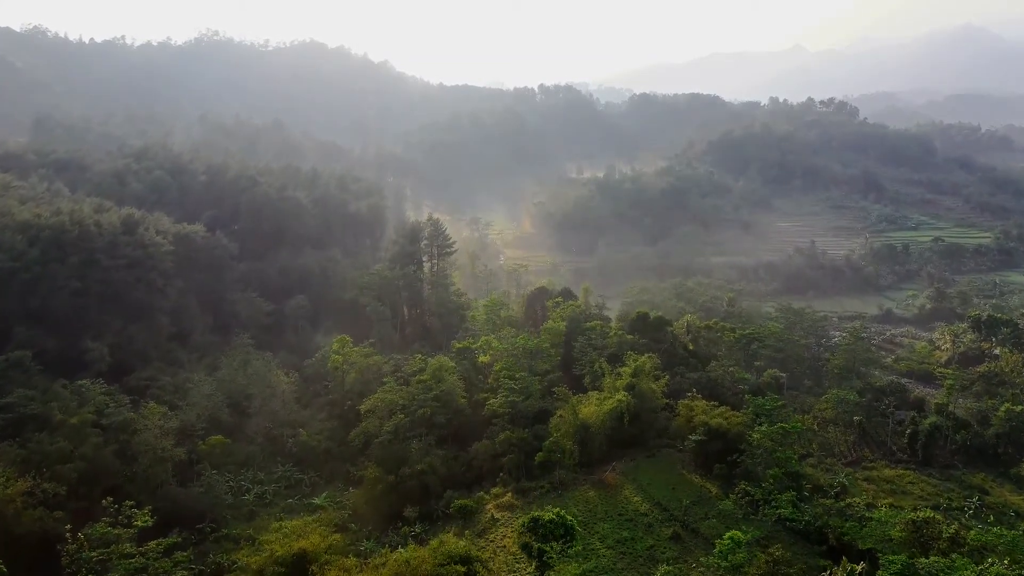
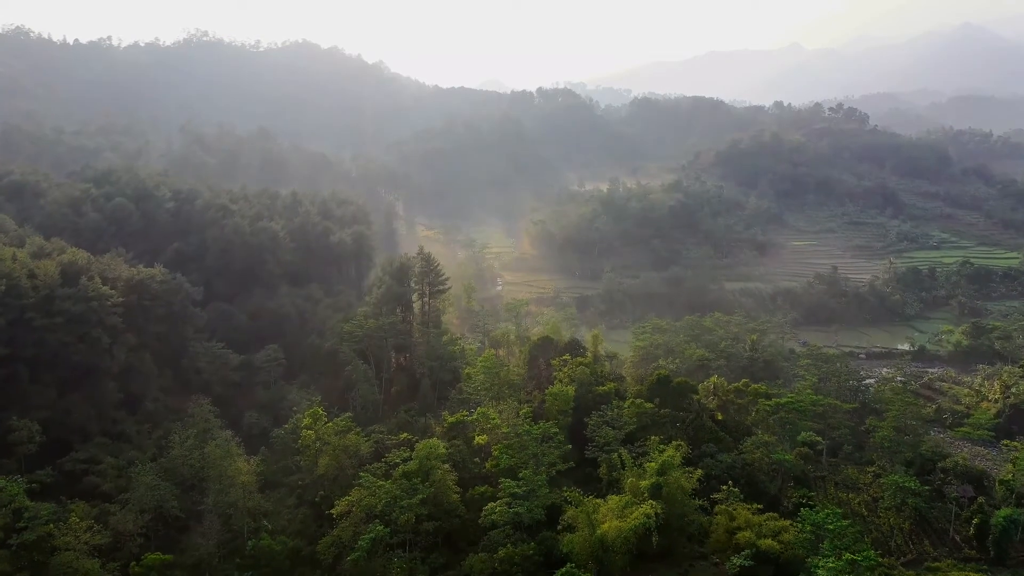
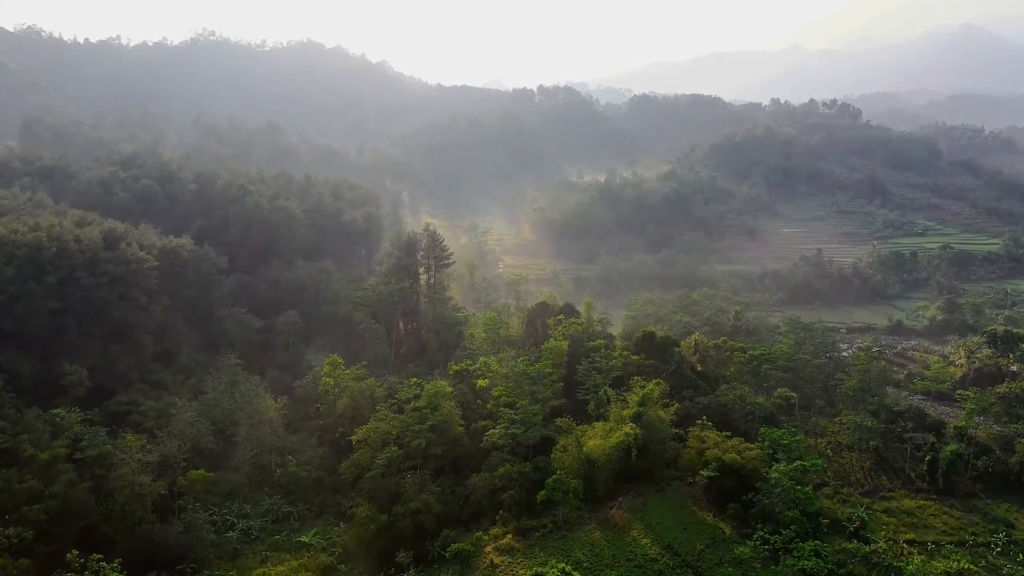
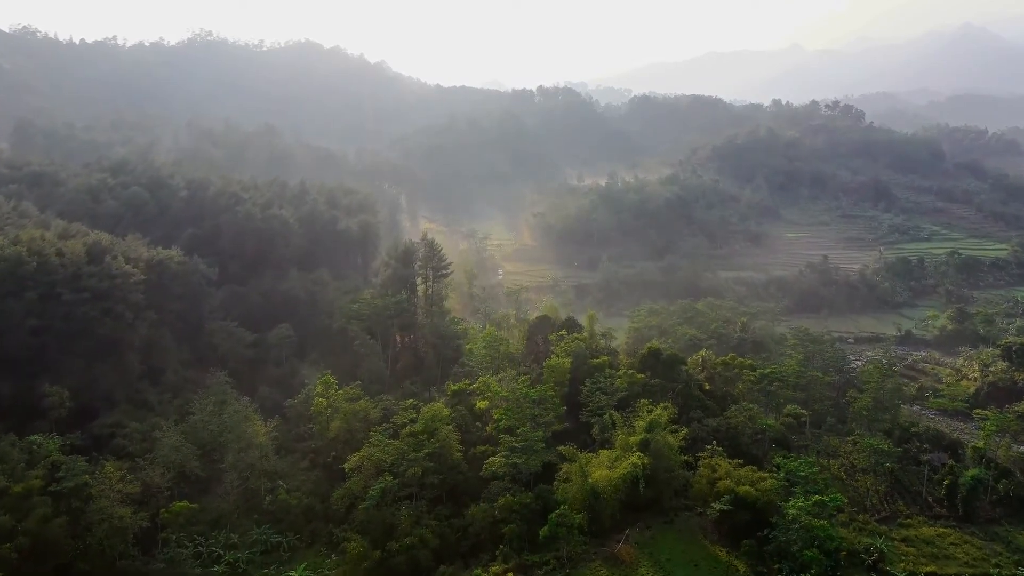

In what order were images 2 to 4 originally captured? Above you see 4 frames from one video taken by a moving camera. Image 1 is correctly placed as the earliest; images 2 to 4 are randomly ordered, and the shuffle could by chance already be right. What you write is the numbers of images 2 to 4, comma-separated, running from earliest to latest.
3, 4, 2
